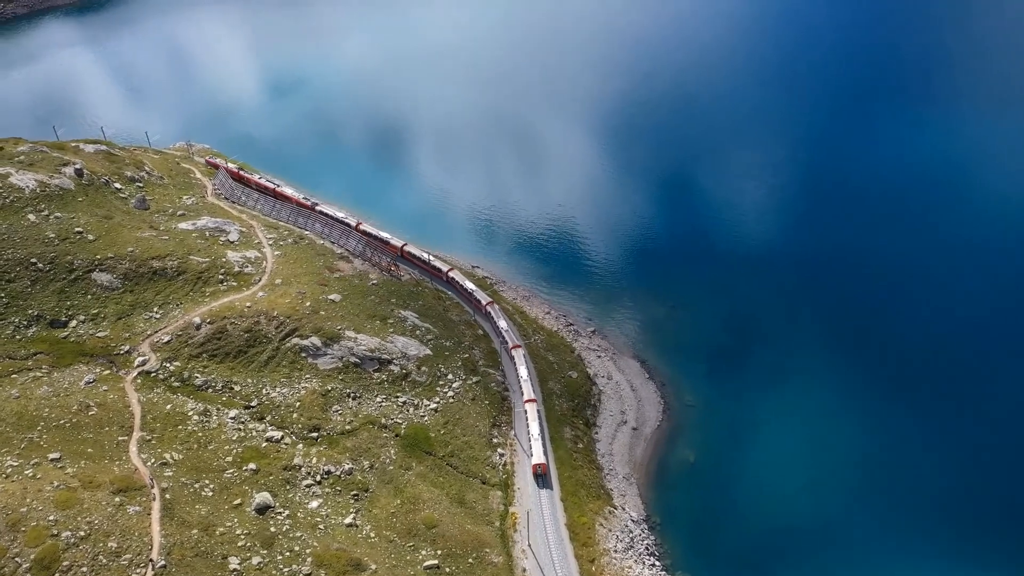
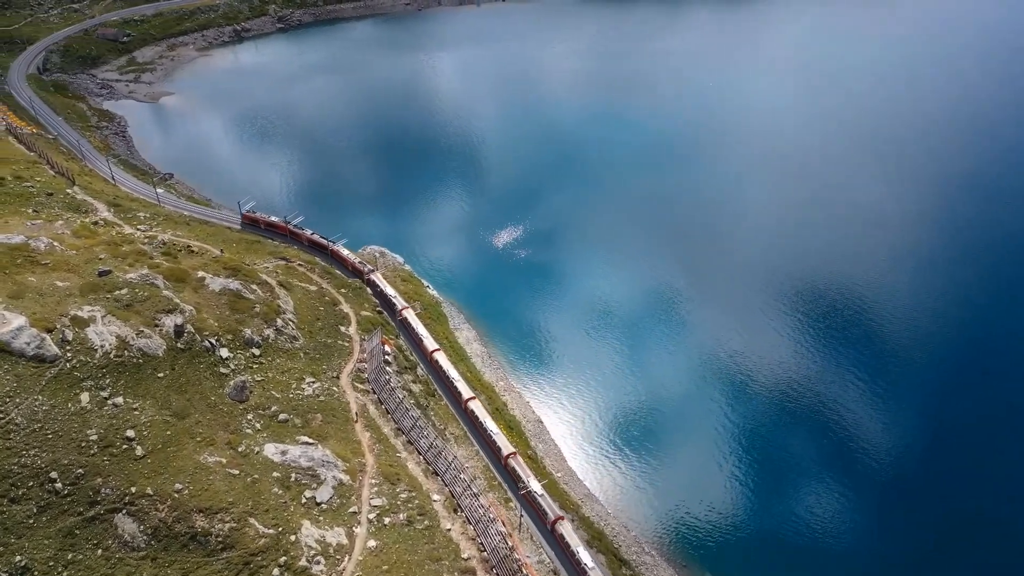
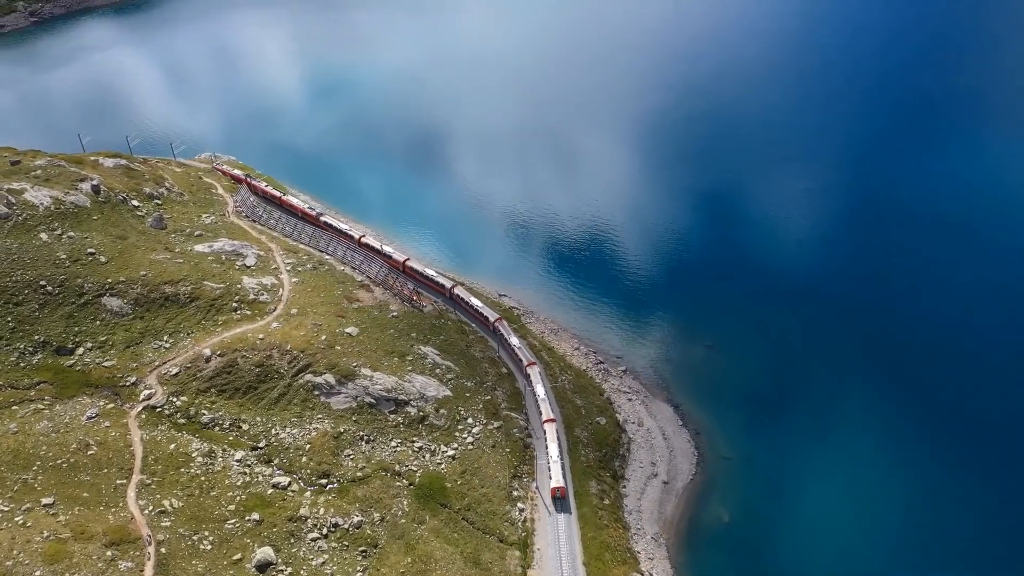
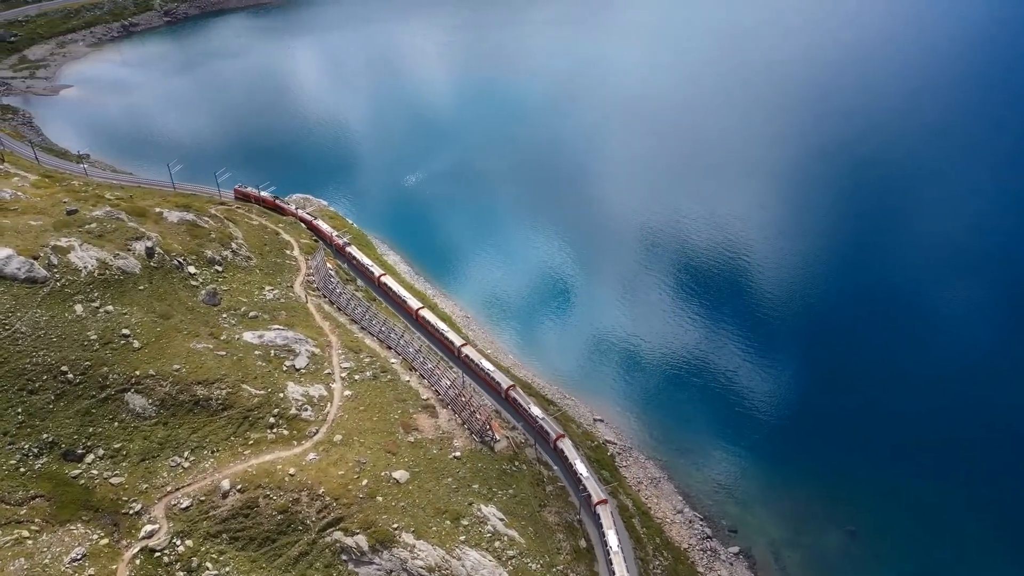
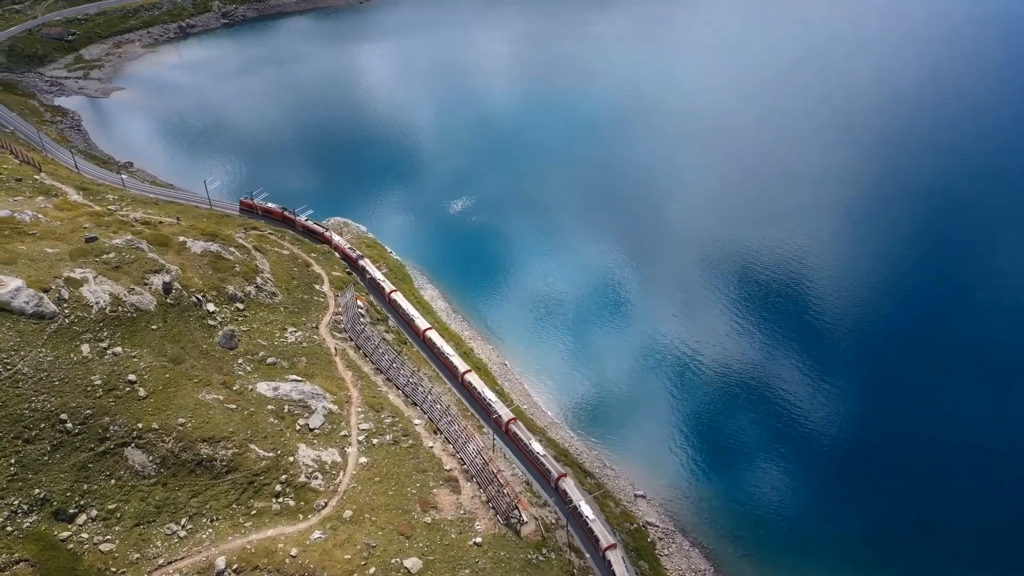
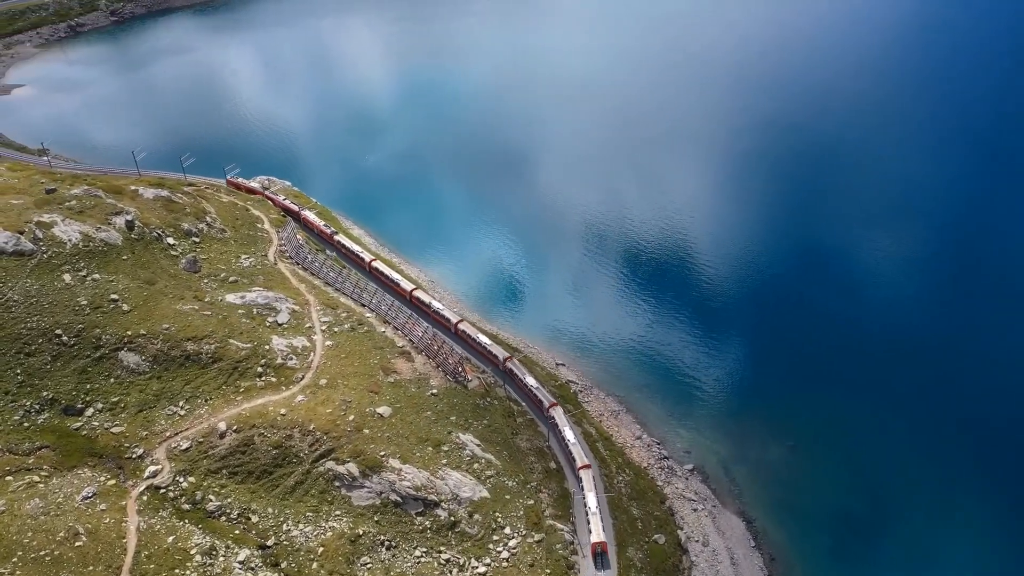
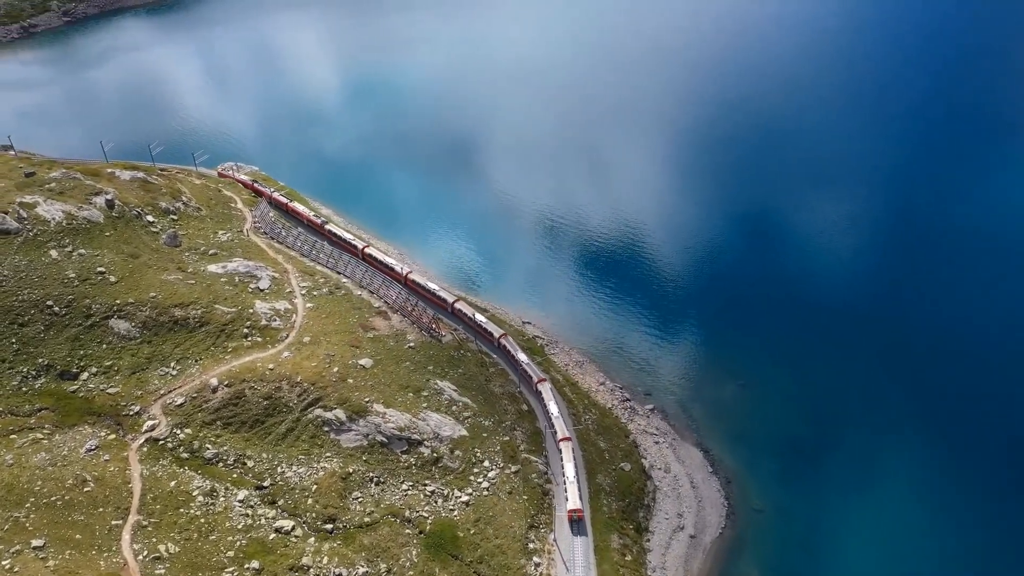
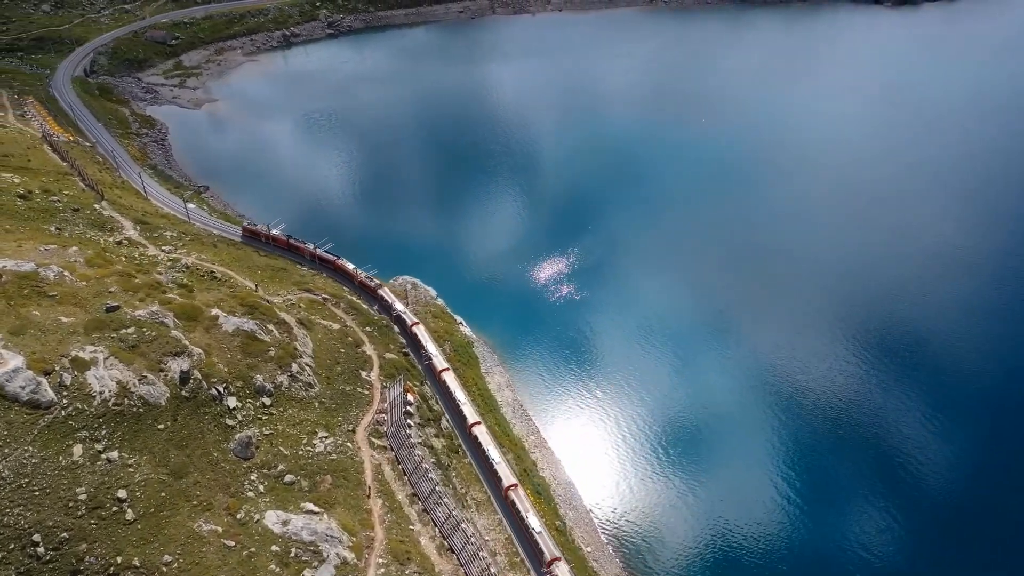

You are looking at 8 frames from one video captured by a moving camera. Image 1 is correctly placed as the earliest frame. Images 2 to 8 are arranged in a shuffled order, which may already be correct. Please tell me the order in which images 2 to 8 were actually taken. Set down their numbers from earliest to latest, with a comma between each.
3, 7, 6, 4, 5, 2, 8
